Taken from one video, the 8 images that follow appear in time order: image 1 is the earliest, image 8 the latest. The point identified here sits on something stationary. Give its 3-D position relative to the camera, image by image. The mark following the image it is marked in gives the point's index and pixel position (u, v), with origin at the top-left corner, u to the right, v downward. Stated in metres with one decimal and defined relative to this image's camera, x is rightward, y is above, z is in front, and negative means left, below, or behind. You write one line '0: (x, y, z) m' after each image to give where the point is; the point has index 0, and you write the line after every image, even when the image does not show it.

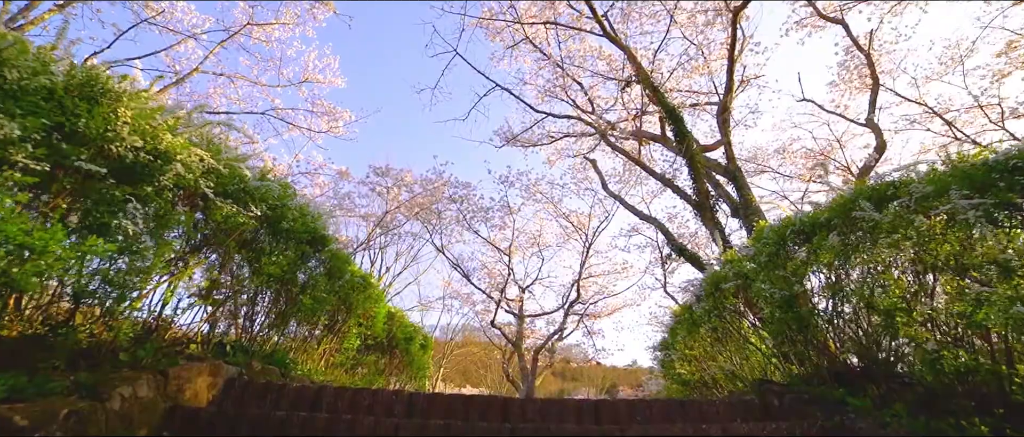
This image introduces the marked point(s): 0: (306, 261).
0: (-1.8, -0.3, +4.5) m
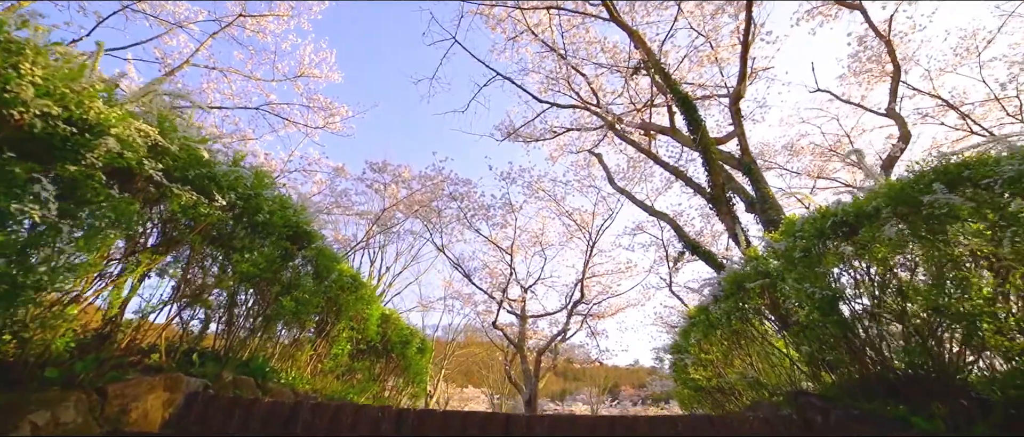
0: (-1.7, -0.3, +4.1) m
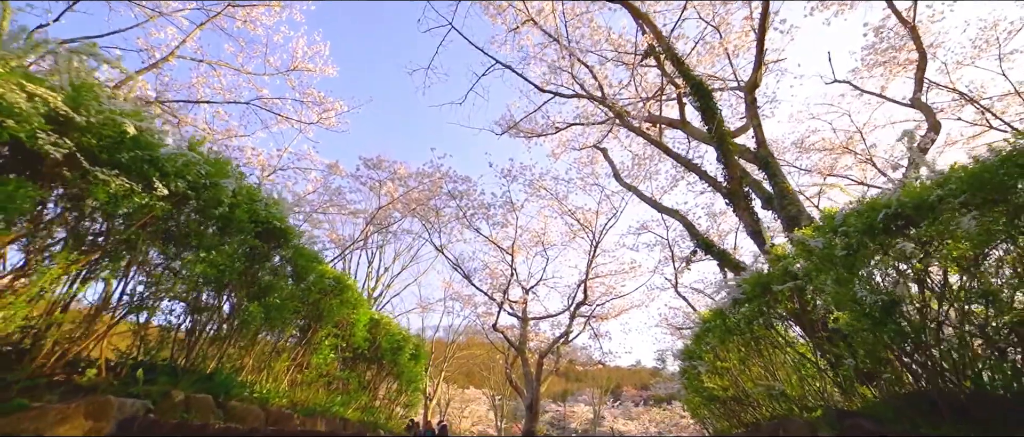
0: (-1.8, -0.3, +3.7) m
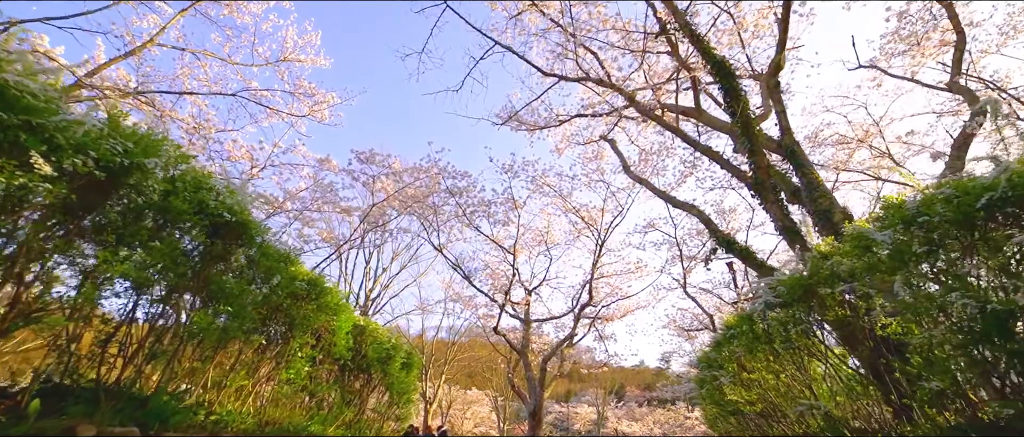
0: (-1.8, -0.2, +3.1) m
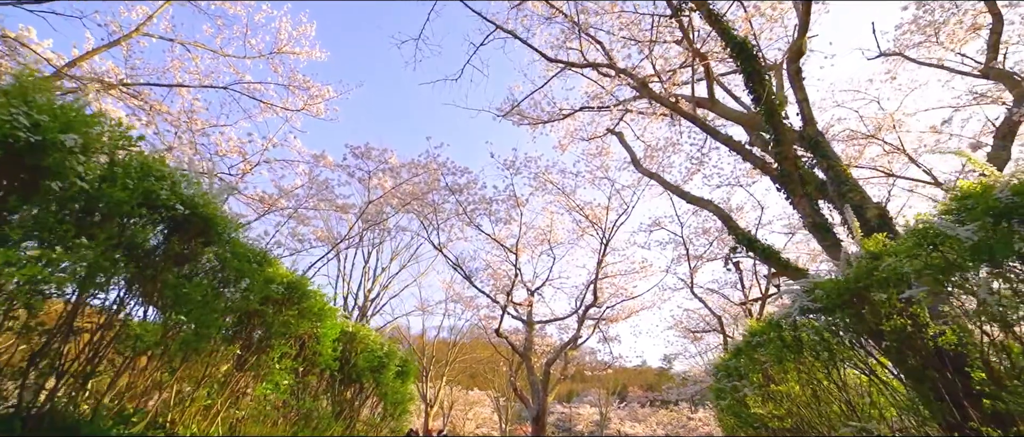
0: (-1.7, -0.2, +2.7) m
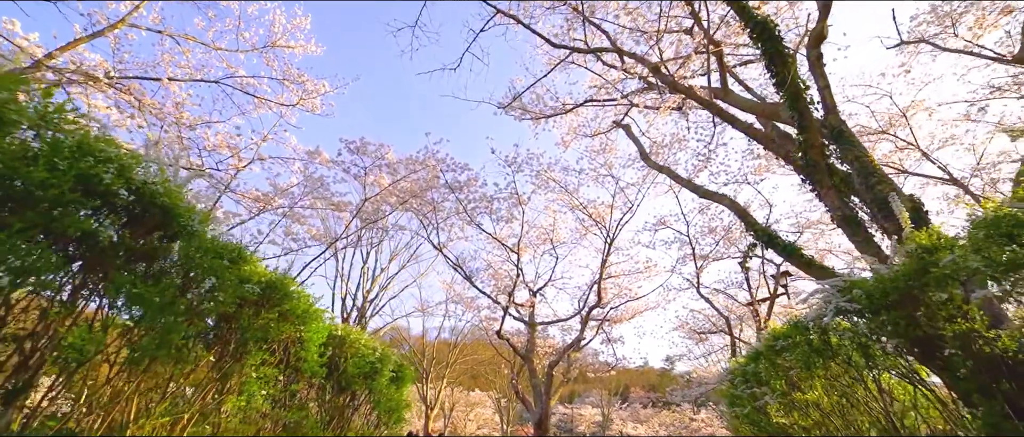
0: (-1.7, -0.1, +2.3) m
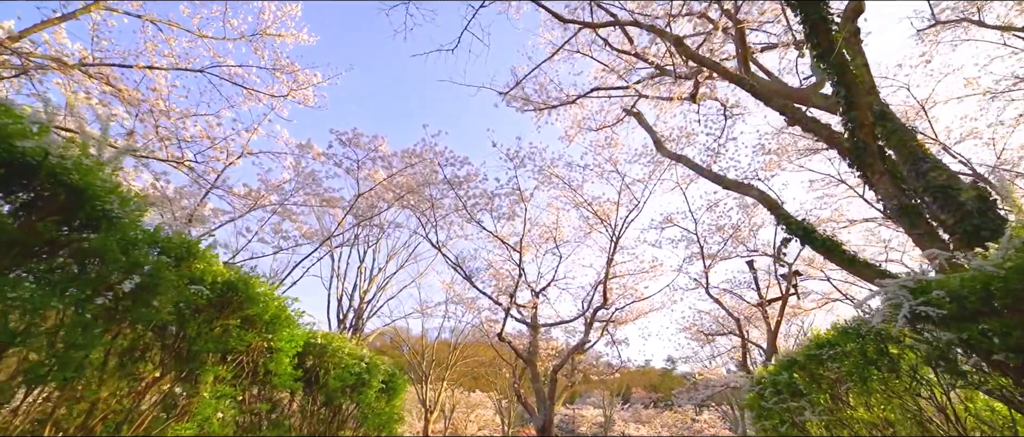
0: (-1.7, -0.1, +1.8) m
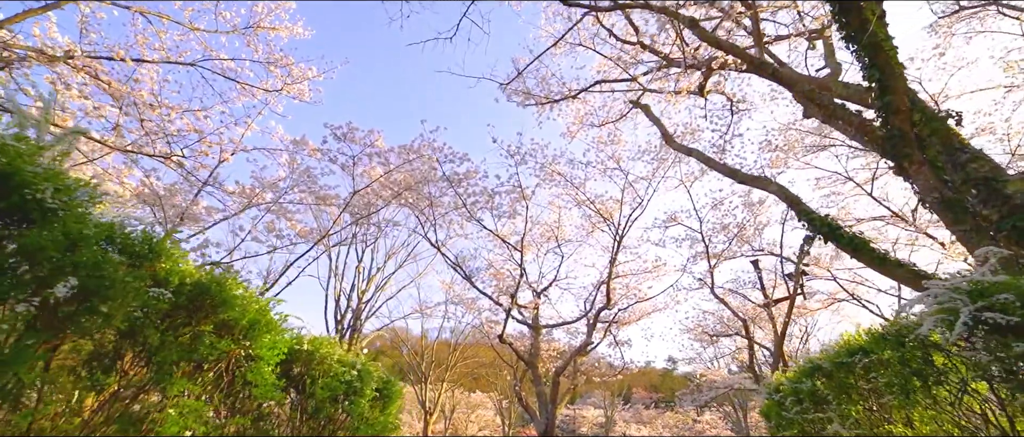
0: (-1.7, -0.1, +1.5) m
